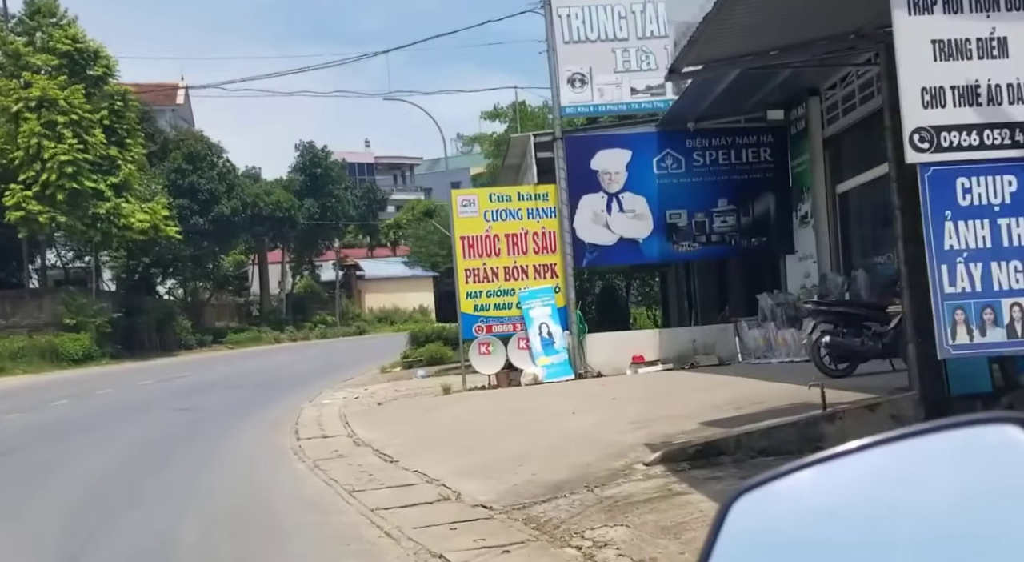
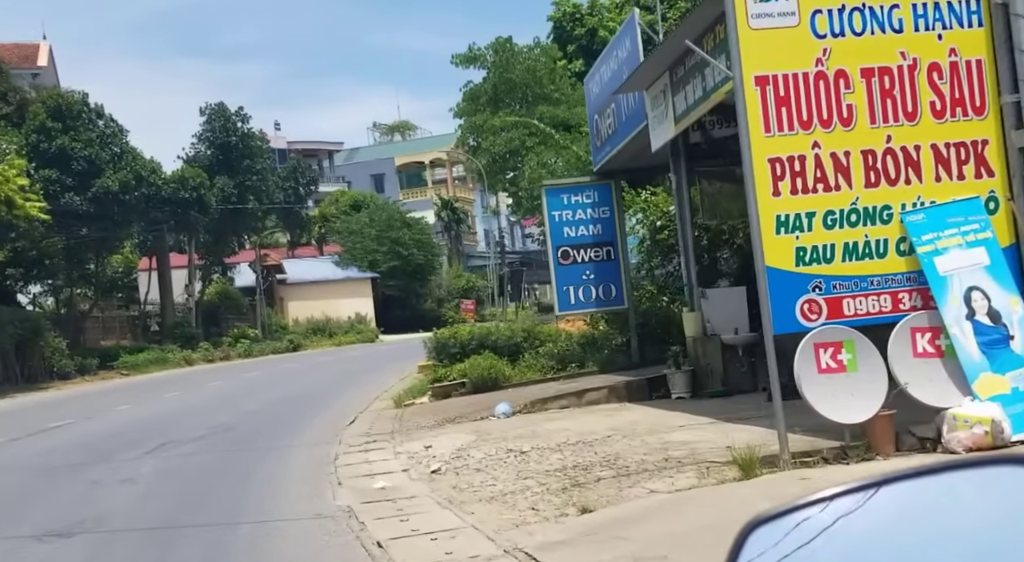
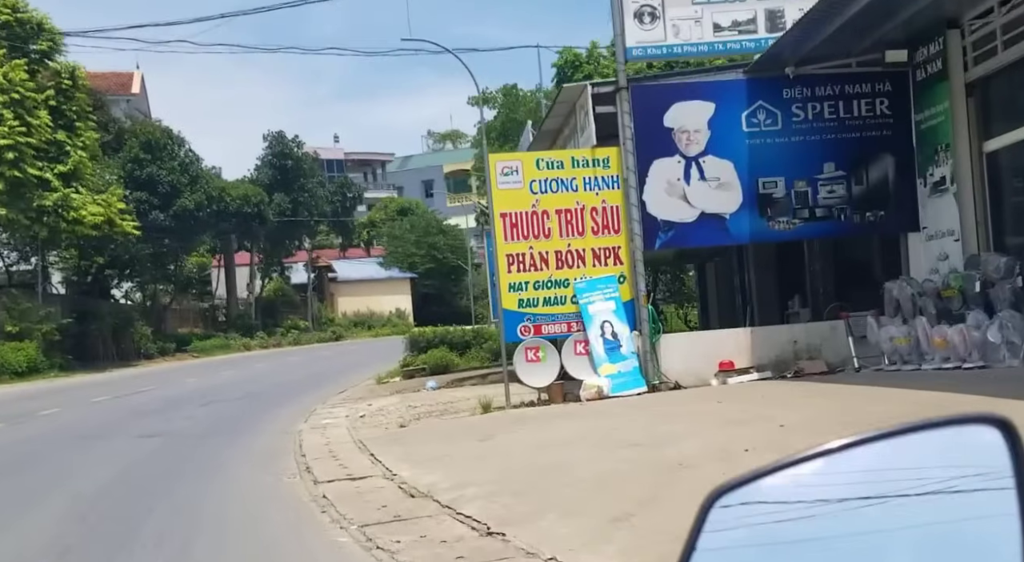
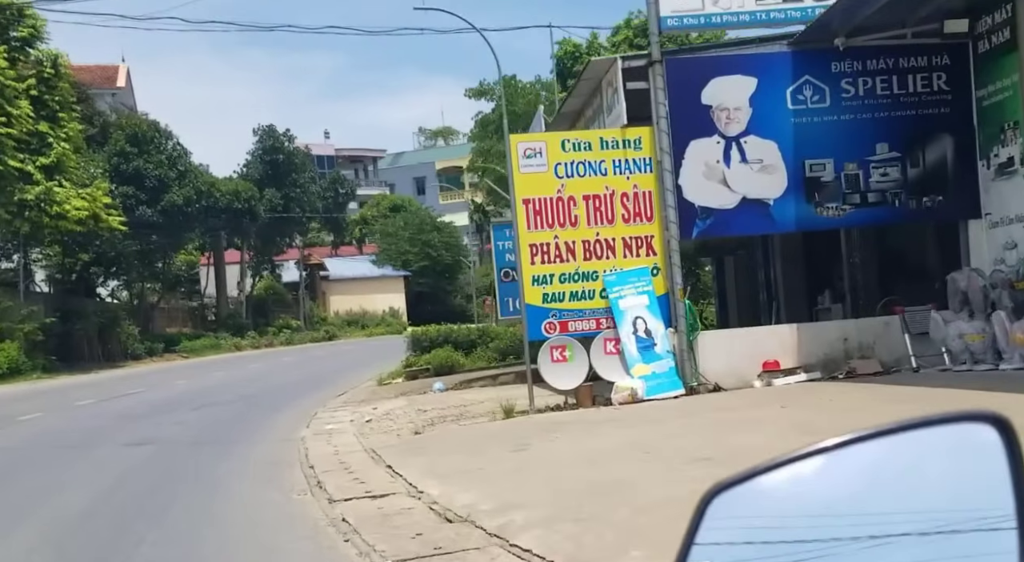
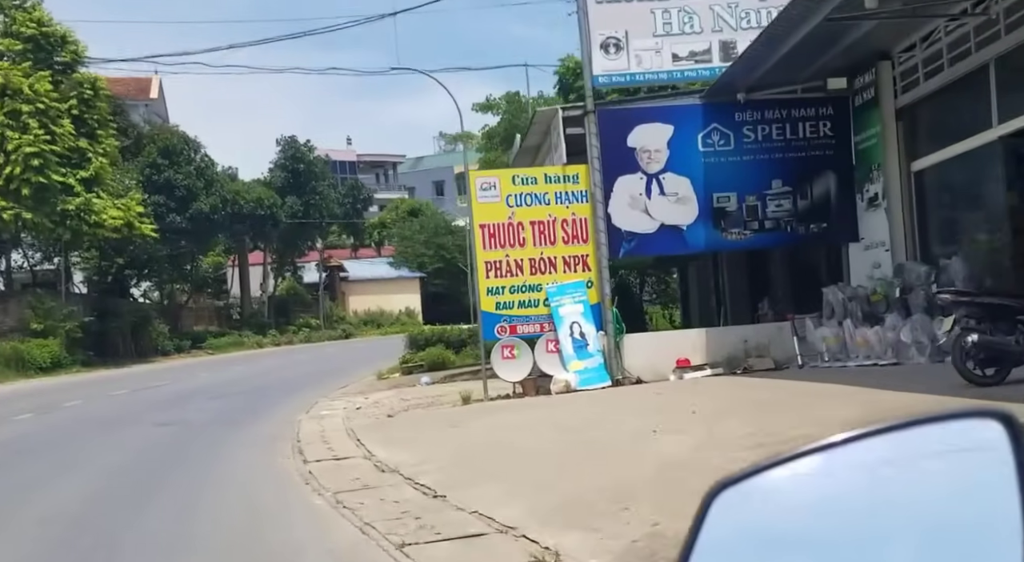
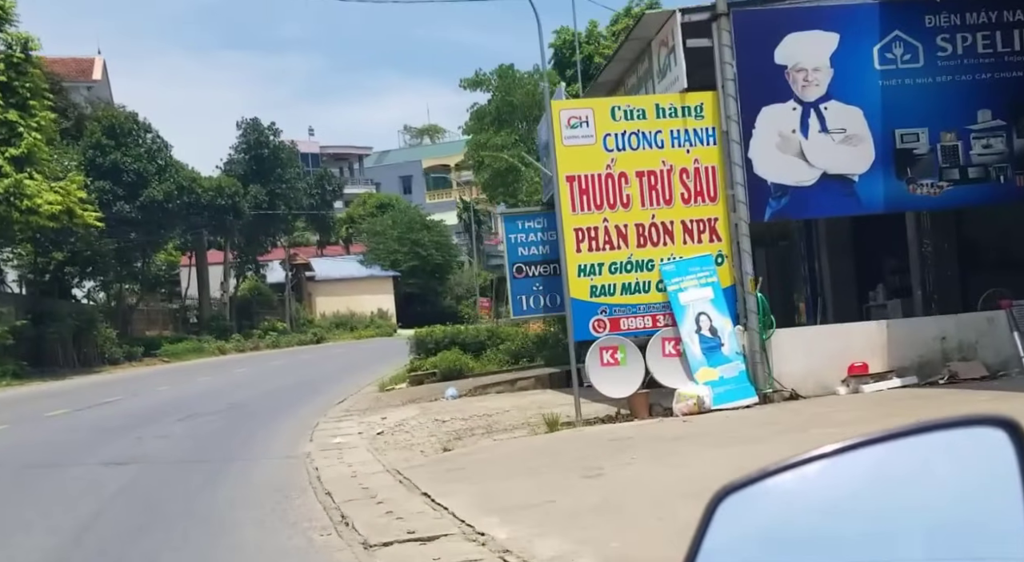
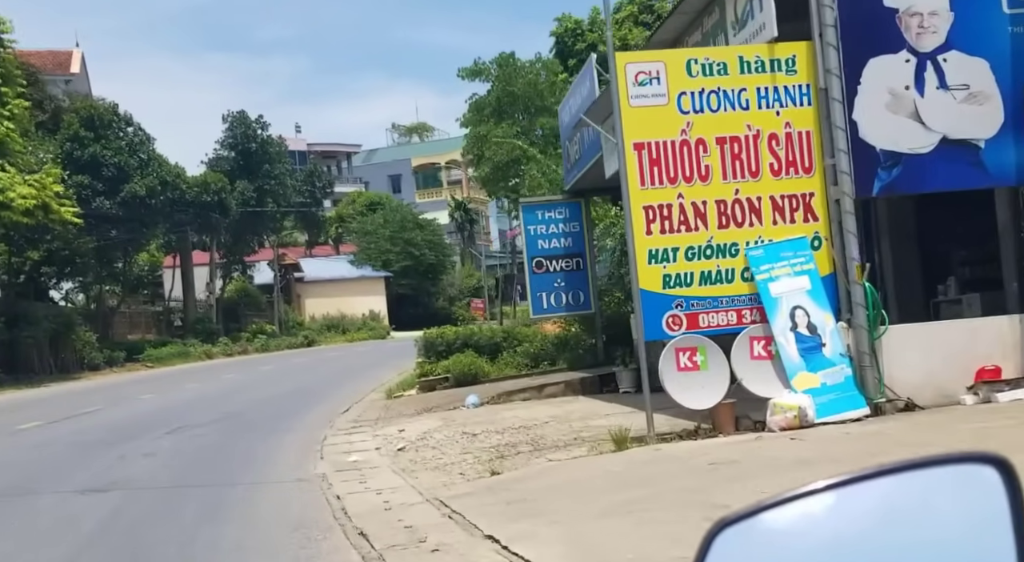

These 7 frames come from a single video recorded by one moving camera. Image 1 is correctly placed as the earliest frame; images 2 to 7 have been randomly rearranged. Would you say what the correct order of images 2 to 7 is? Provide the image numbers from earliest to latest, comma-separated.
5, 3, 4, 6, 7, 2
